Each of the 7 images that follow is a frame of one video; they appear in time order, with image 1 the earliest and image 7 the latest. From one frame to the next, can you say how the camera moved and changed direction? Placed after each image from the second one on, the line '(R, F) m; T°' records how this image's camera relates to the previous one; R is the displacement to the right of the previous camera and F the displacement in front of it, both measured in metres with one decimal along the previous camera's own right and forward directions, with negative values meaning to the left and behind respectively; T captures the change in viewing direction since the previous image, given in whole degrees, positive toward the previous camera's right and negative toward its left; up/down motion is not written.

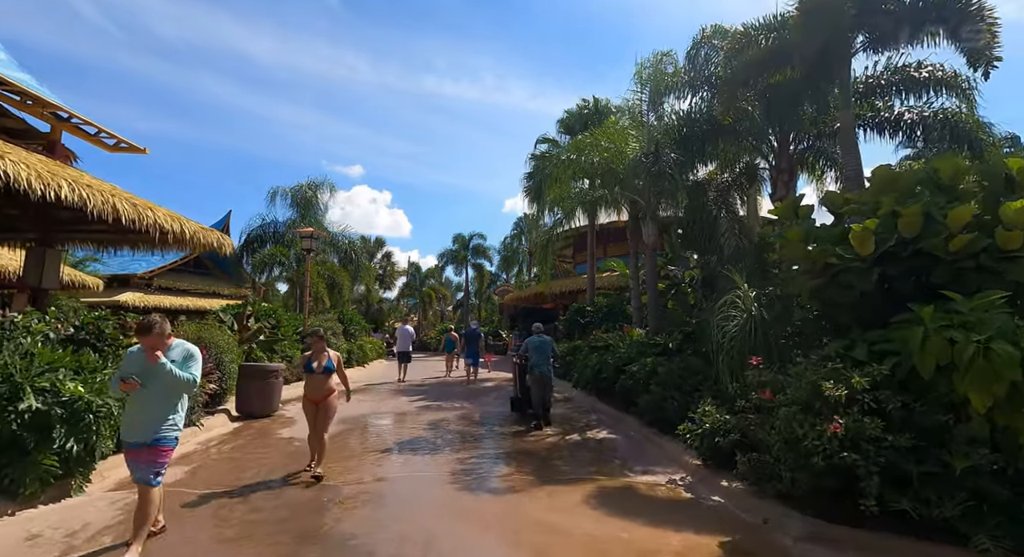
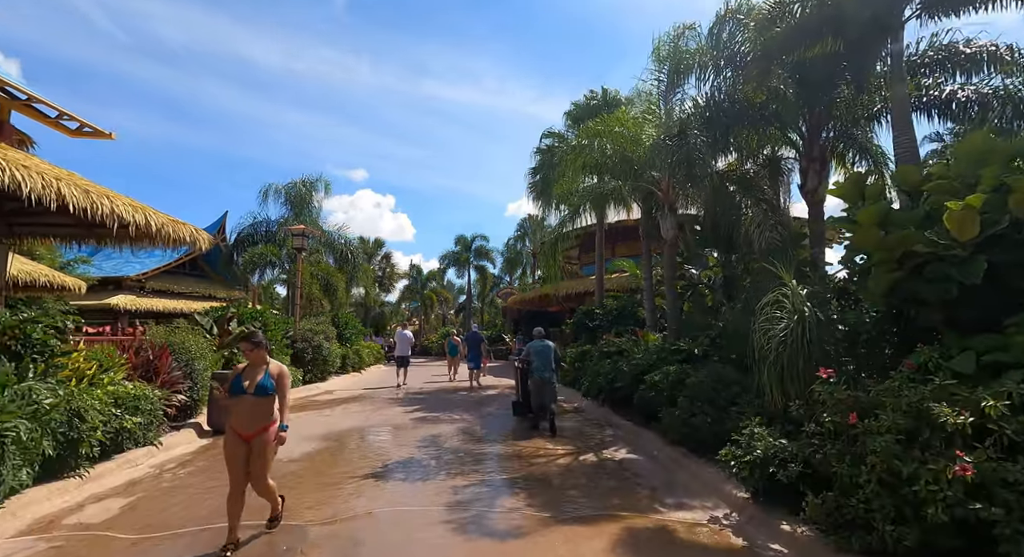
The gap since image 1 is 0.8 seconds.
(0.0, +1.0) m; 0°
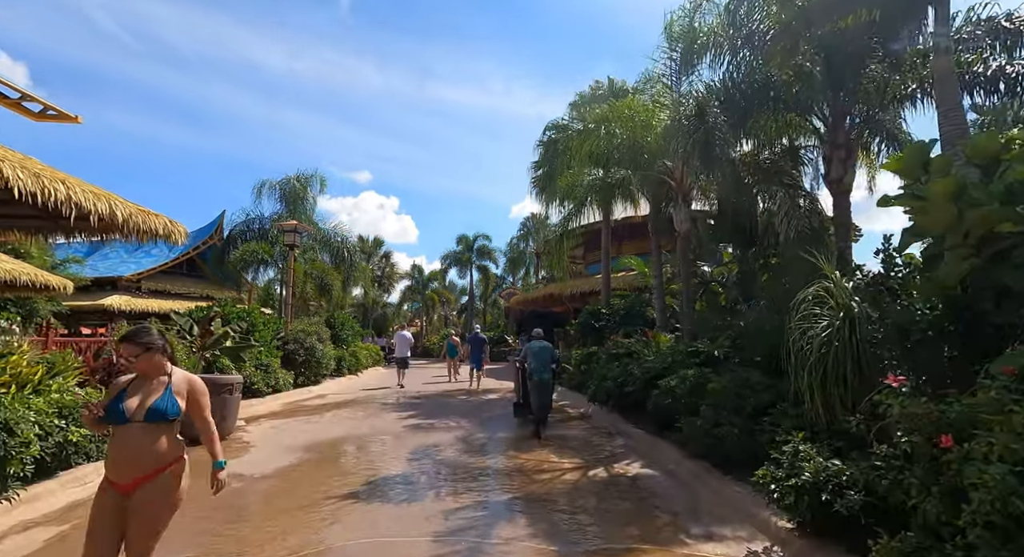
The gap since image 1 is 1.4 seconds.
(0.0, +0.7) m; 0°
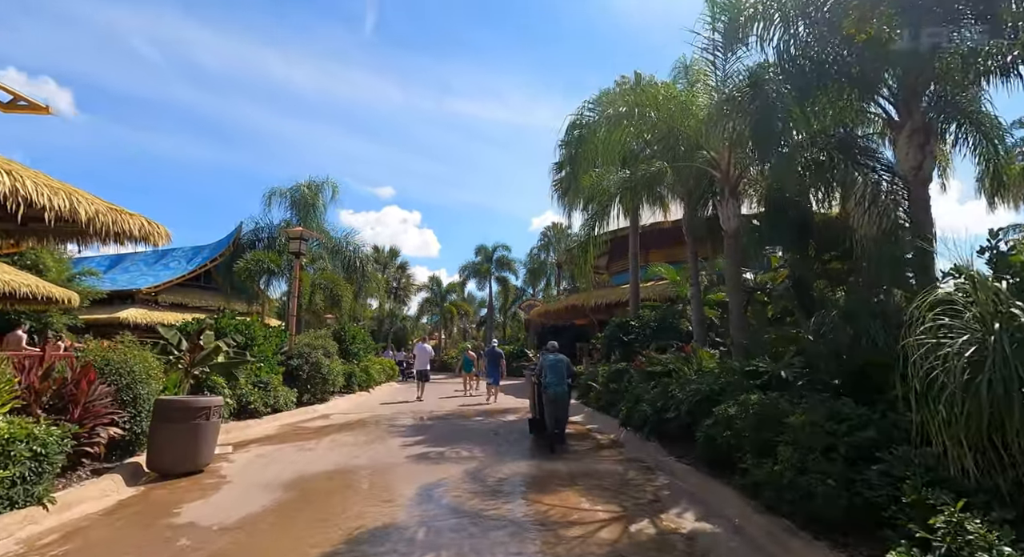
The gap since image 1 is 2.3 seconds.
(0.0, +1.2) m; -2°
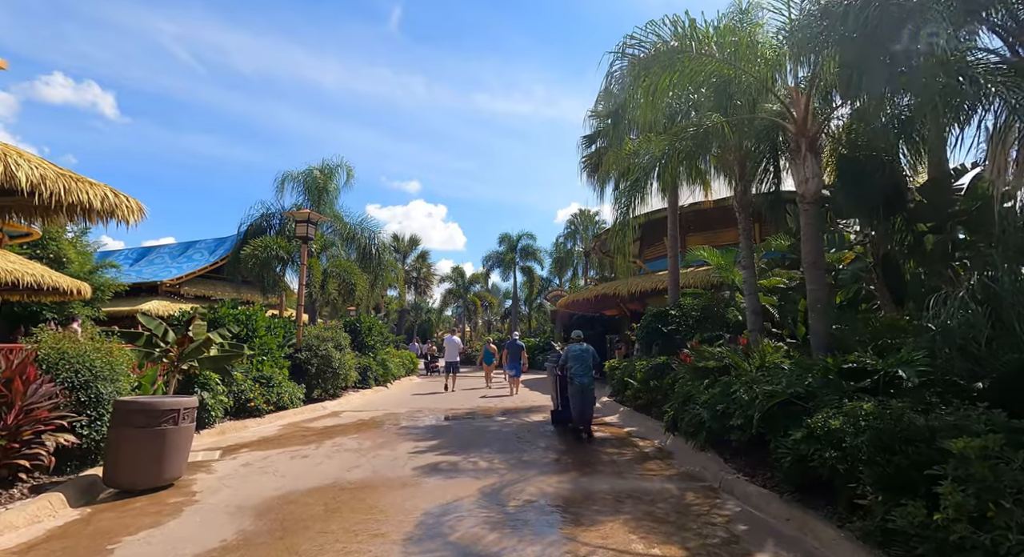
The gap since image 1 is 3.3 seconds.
(0.0, +1.3) m; -3°
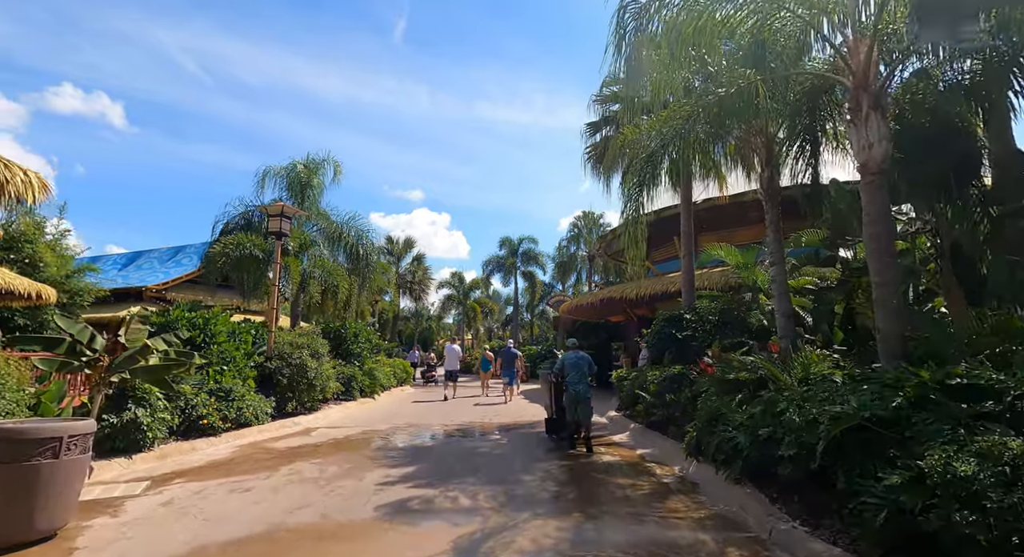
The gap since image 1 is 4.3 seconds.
(+0.2, +1.3) m; 0°
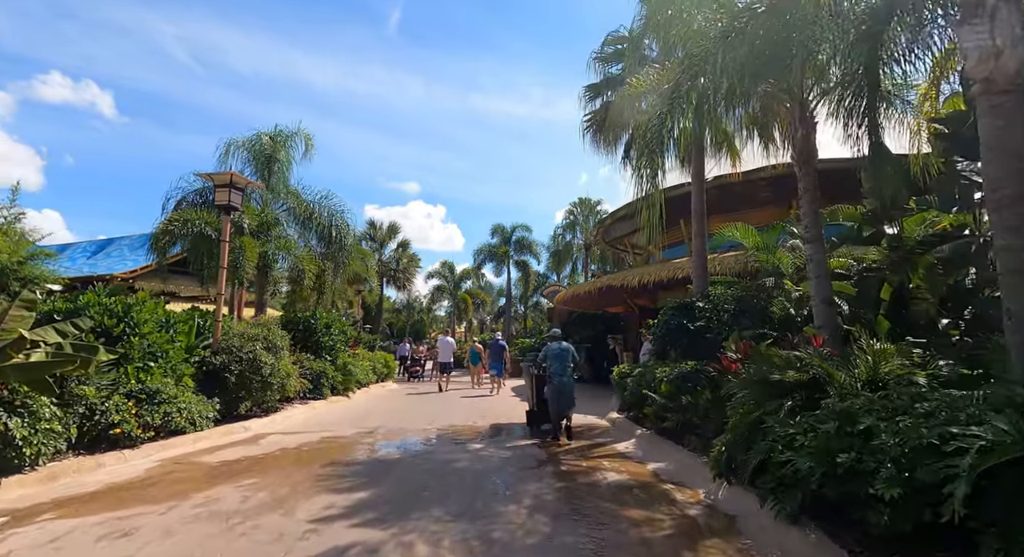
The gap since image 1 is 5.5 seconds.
(+0.1, +1.5) m; +1°
